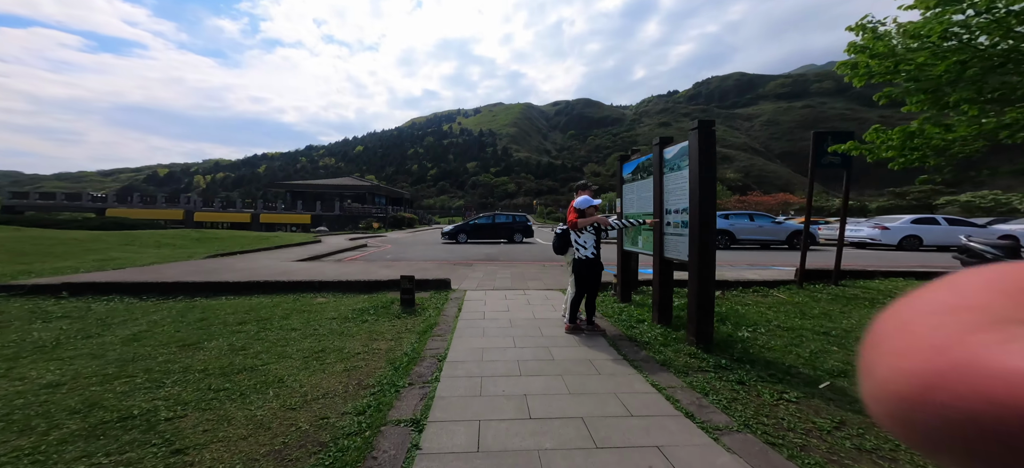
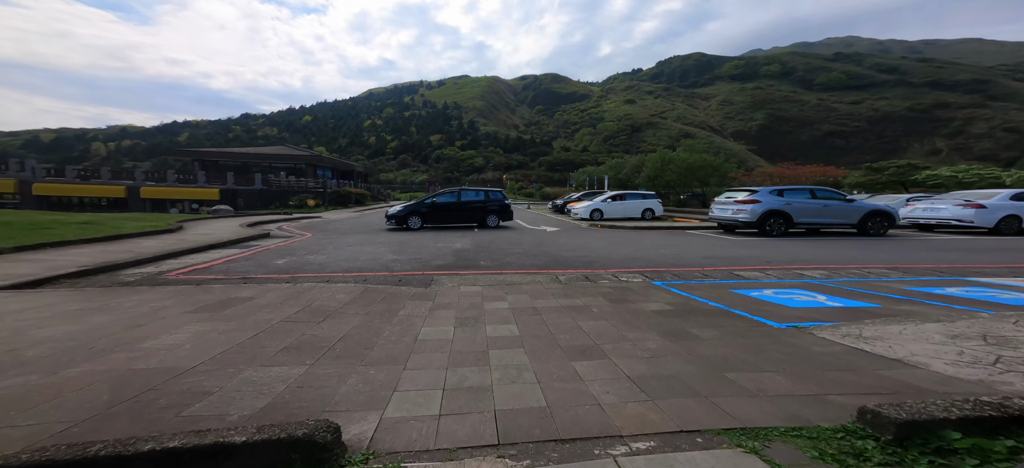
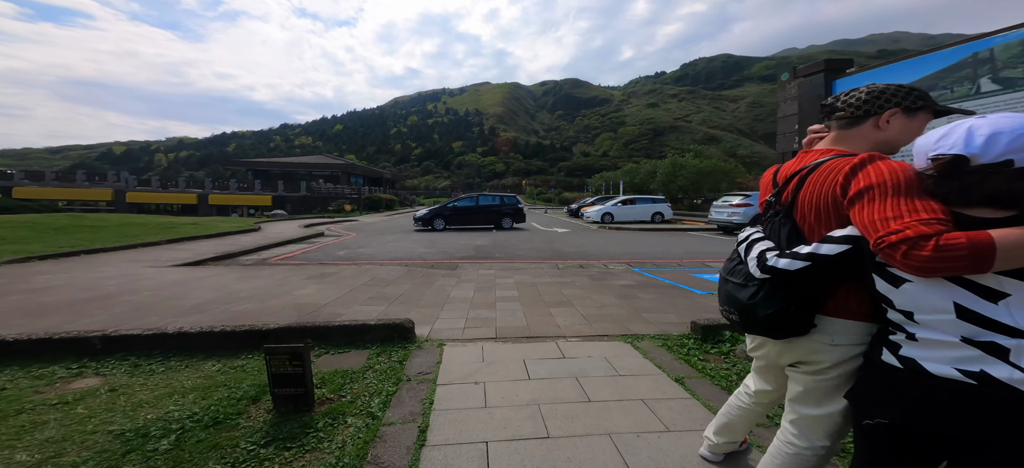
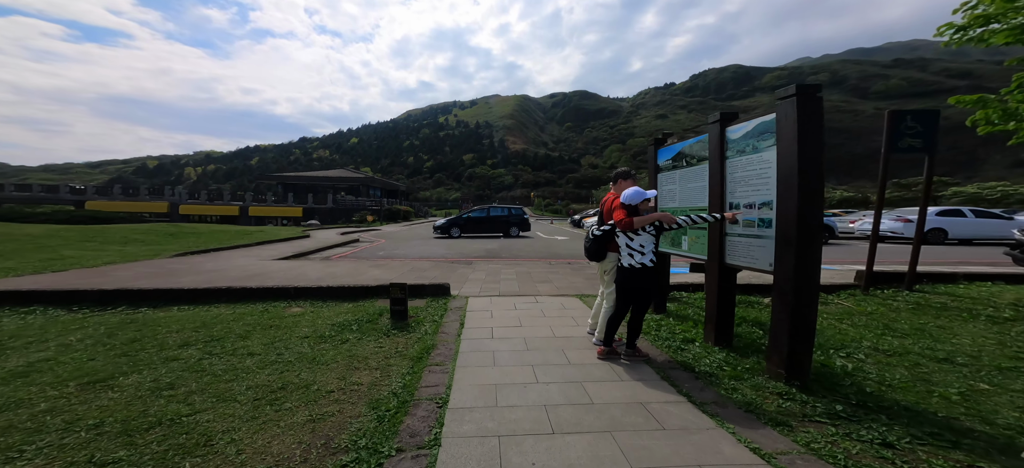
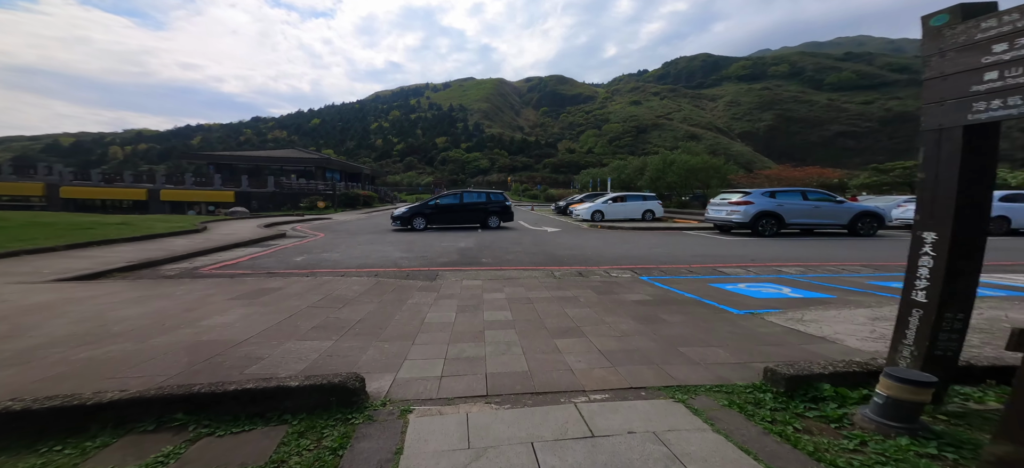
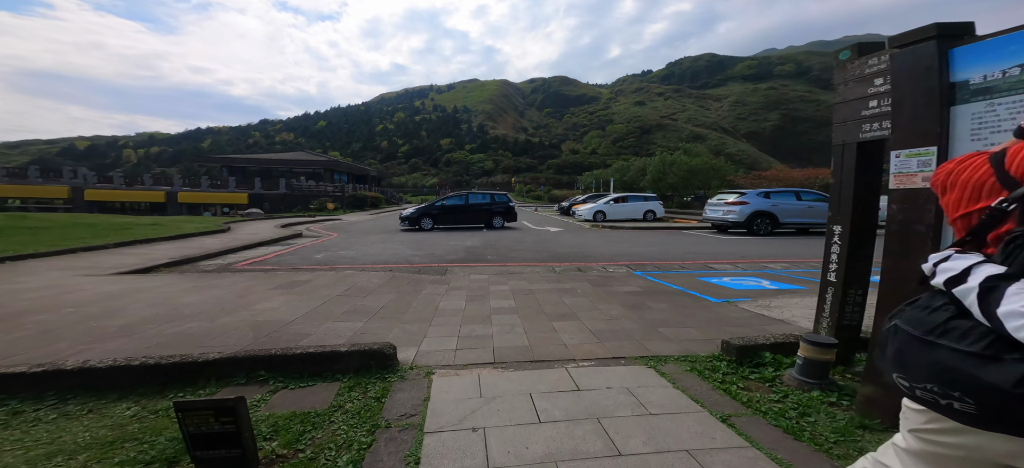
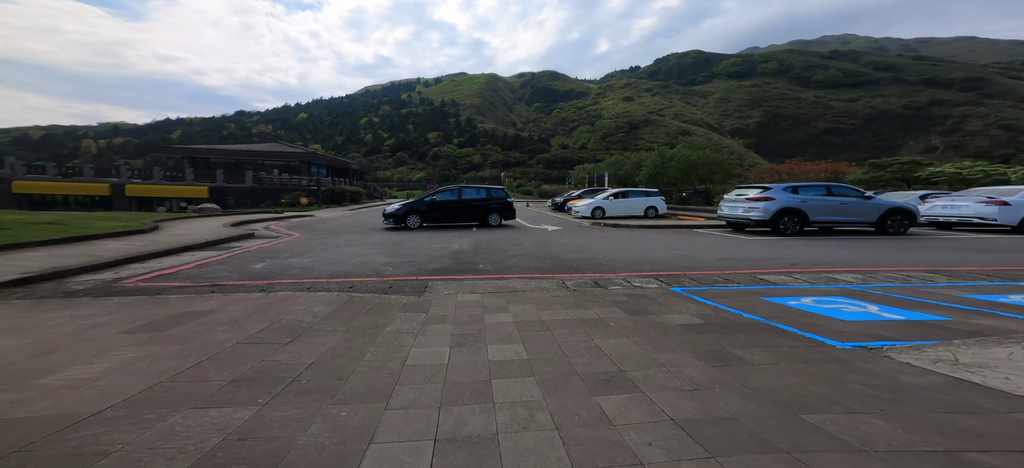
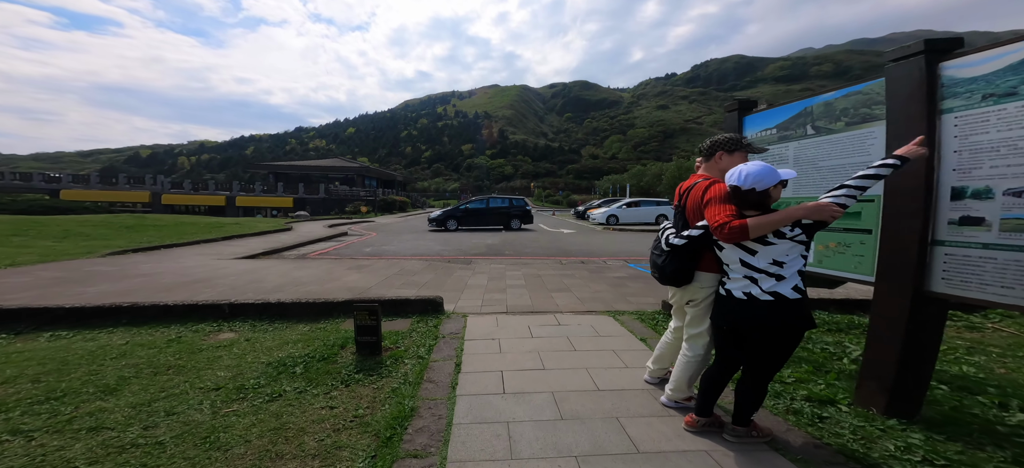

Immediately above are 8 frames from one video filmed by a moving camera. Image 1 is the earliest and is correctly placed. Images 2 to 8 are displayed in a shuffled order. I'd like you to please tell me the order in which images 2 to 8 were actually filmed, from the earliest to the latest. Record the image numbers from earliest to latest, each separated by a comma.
4, 8, 3, 6, 5, 2, 7
